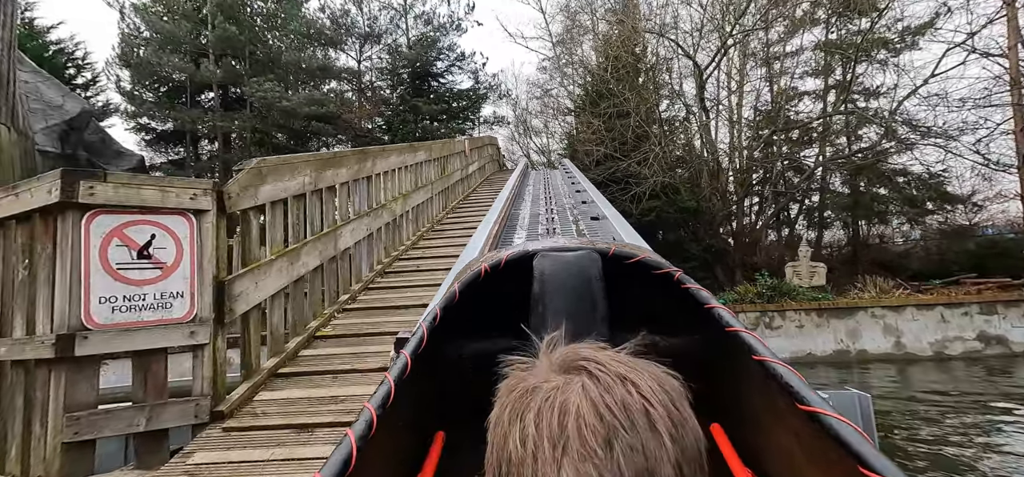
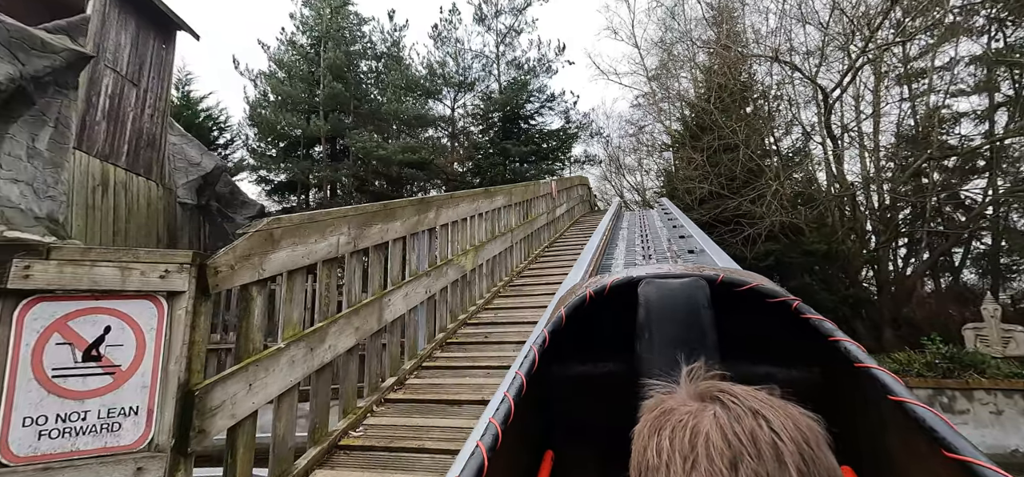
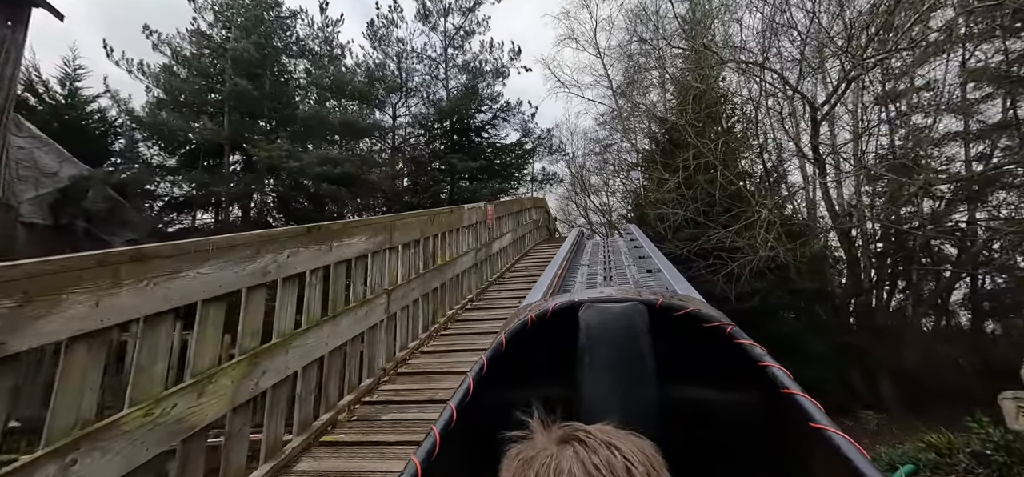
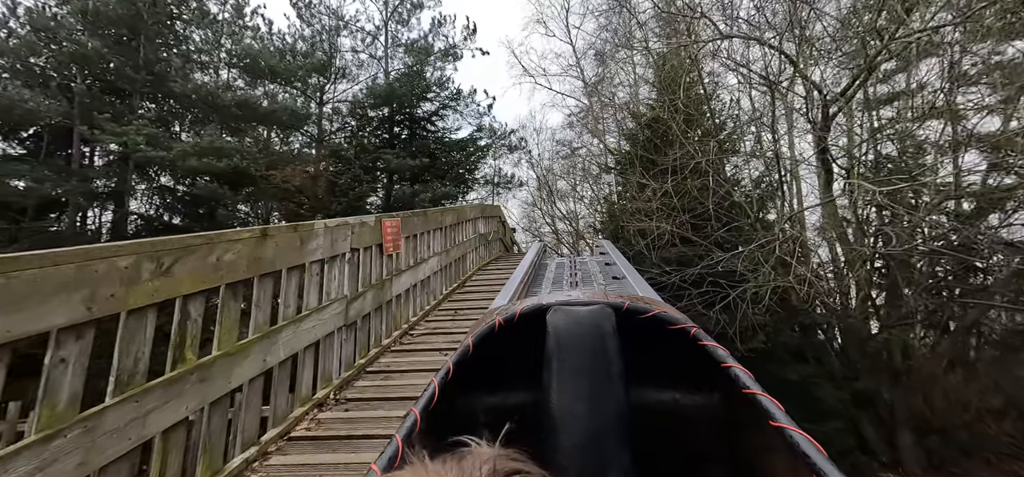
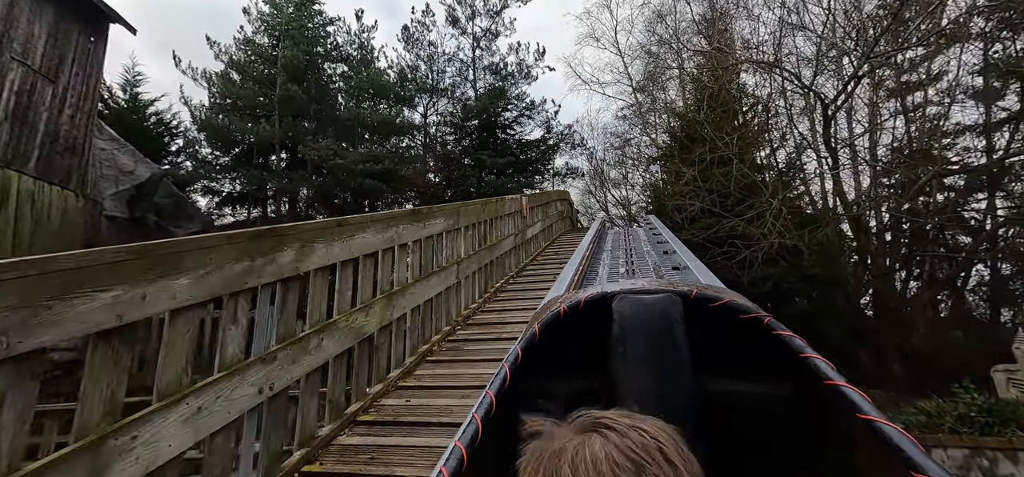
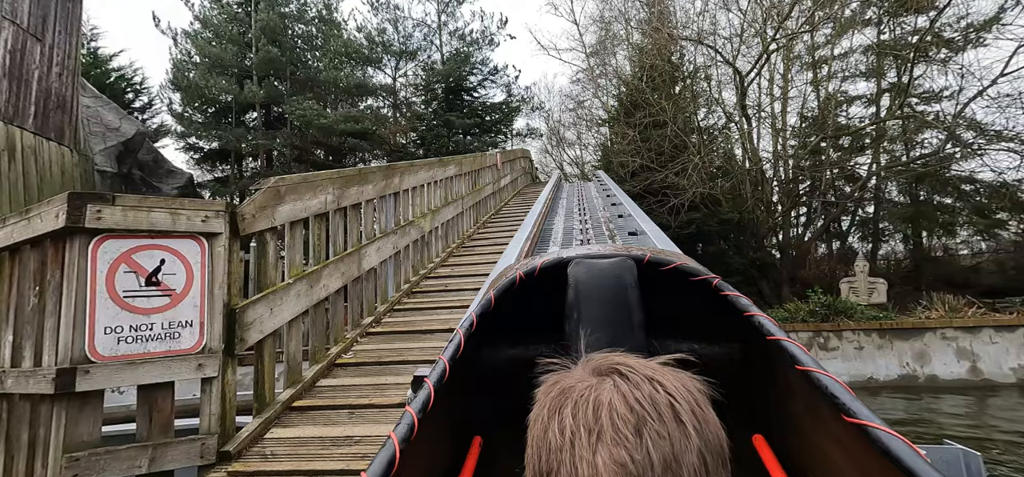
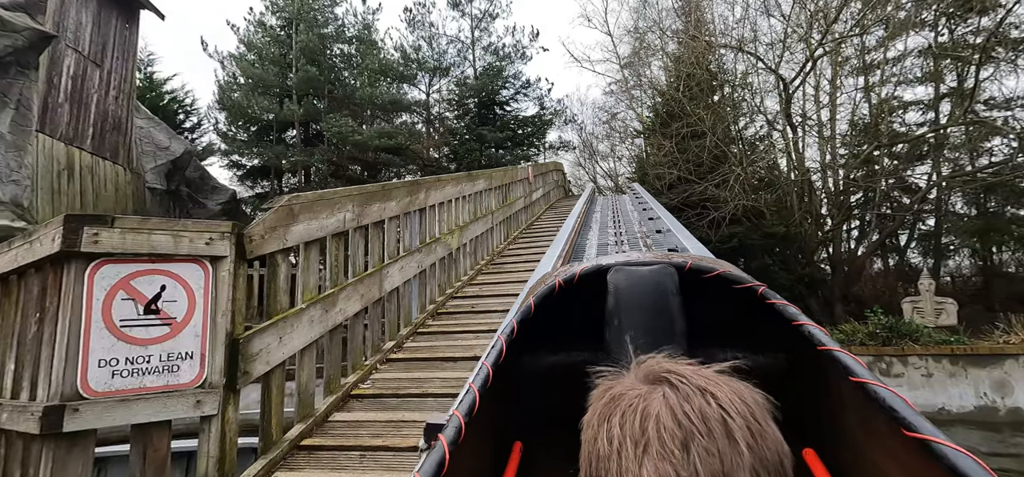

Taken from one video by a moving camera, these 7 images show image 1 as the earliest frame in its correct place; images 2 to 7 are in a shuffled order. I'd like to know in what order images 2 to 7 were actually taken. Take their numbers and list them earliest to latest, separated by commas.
6, 7, 2, 5, 3, 4
